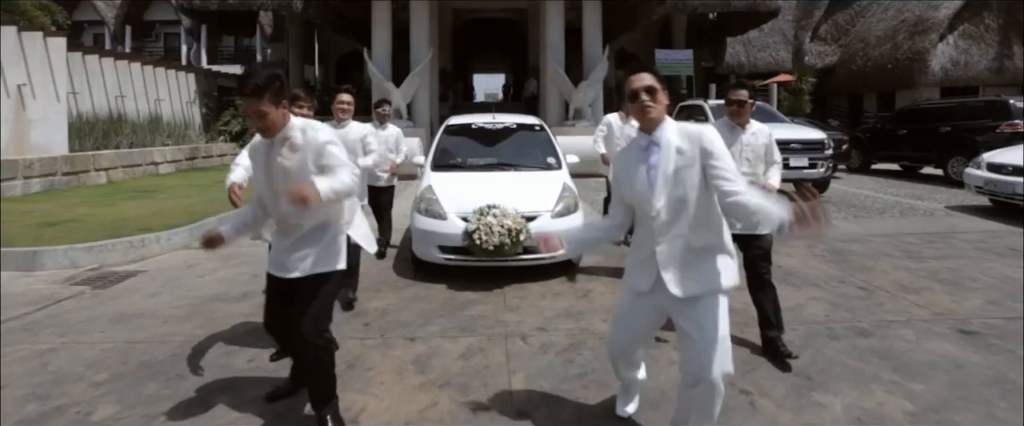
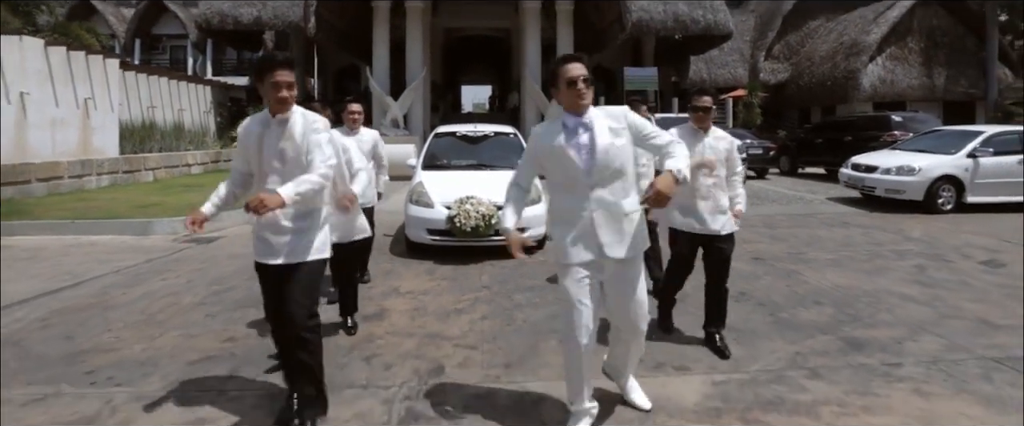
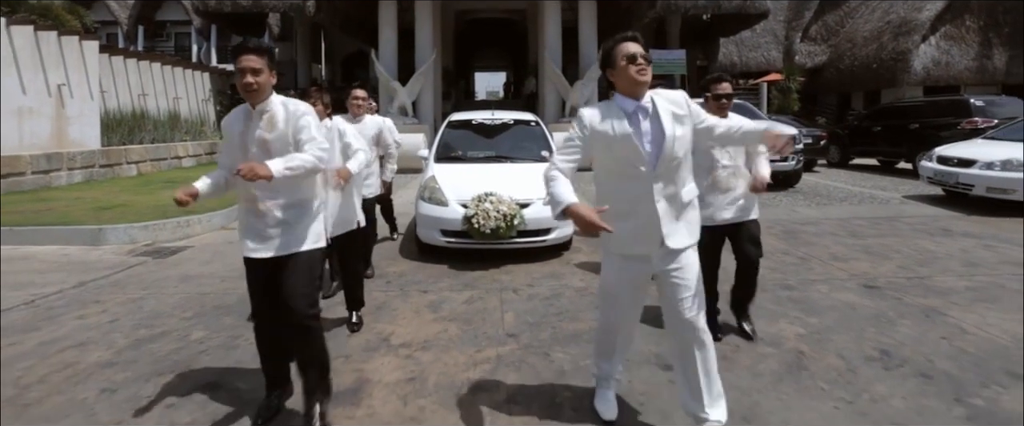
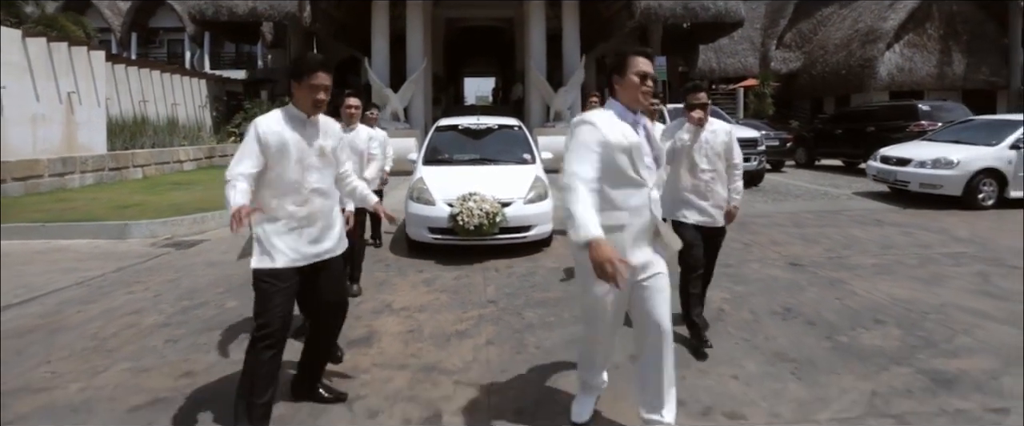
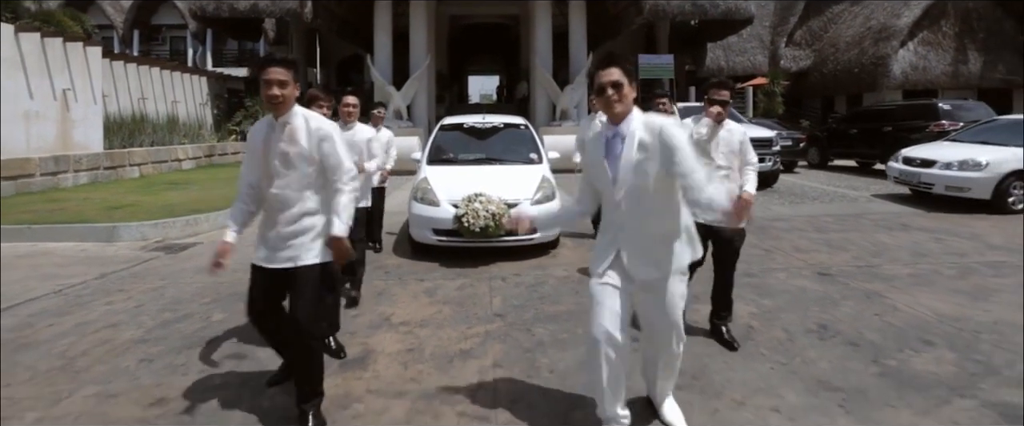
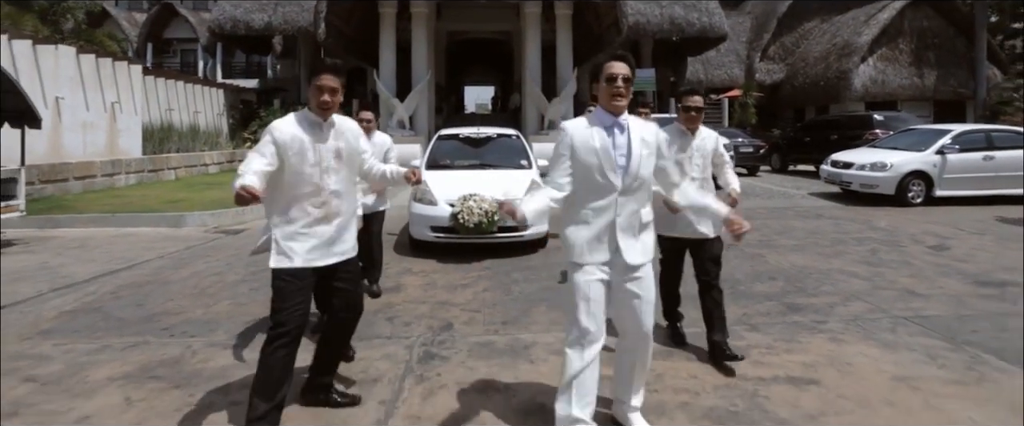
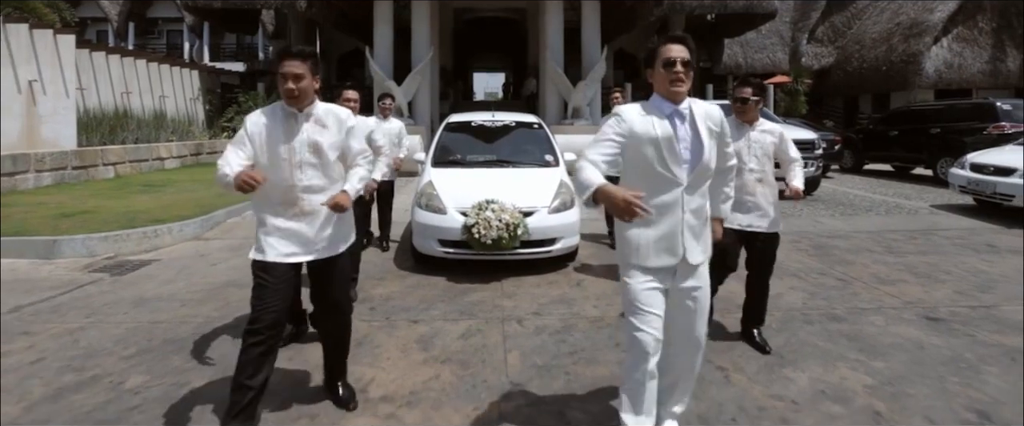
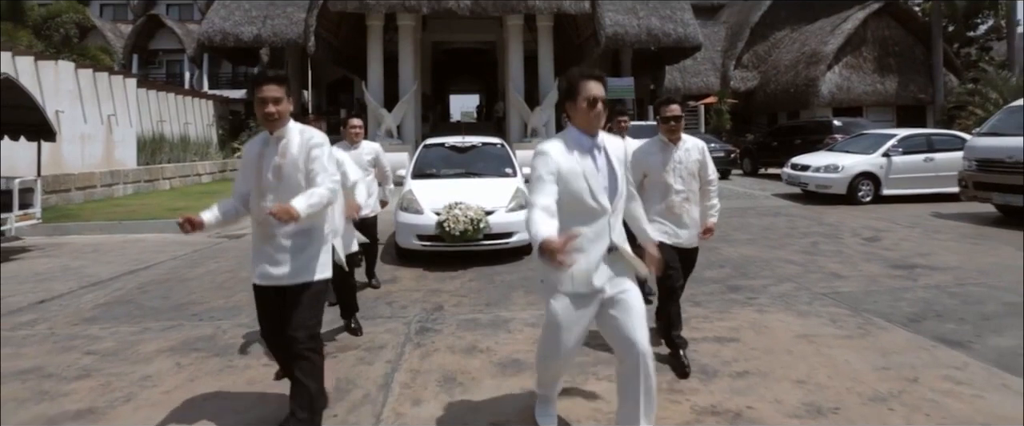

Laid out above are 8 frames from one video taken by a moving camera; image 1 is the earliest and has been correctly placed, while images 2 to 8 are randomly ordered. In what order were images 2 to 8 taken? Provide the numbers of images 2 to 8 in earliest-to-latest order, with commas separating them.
7, 3, 5, 4, 2, 6, 8
